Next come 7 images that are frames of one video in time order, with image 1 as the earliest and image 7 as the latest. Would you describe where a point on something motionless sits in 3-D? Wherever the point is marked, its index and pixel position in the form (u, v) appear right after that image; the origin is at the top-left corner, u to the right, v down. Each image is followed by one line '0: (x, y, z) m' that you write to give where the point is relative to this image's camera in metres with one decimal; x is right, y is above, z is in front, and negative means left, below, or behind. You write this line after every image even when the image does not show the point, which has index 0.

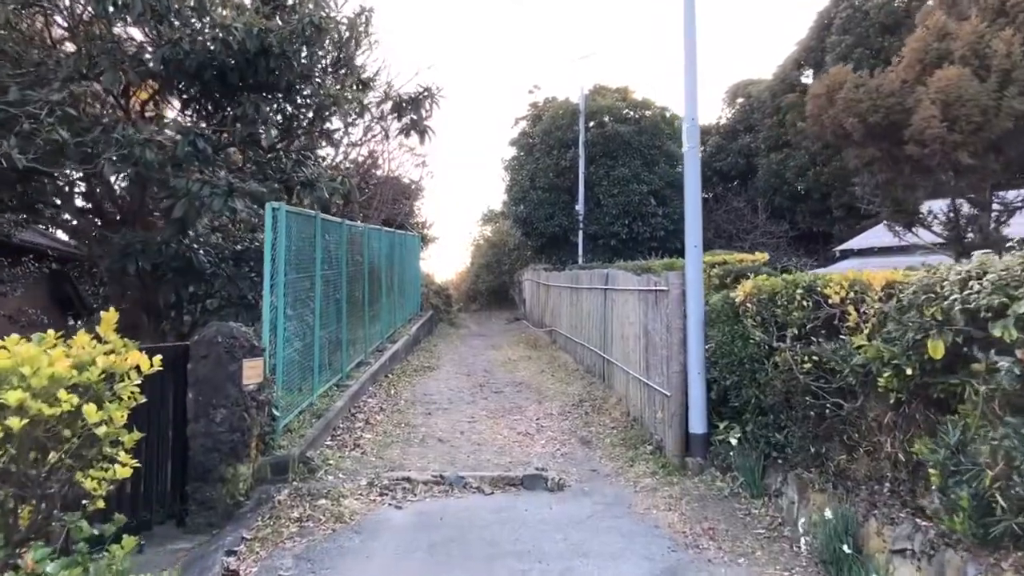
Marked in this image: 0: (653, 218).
0: (+3.4, +1.7, +20.0) m
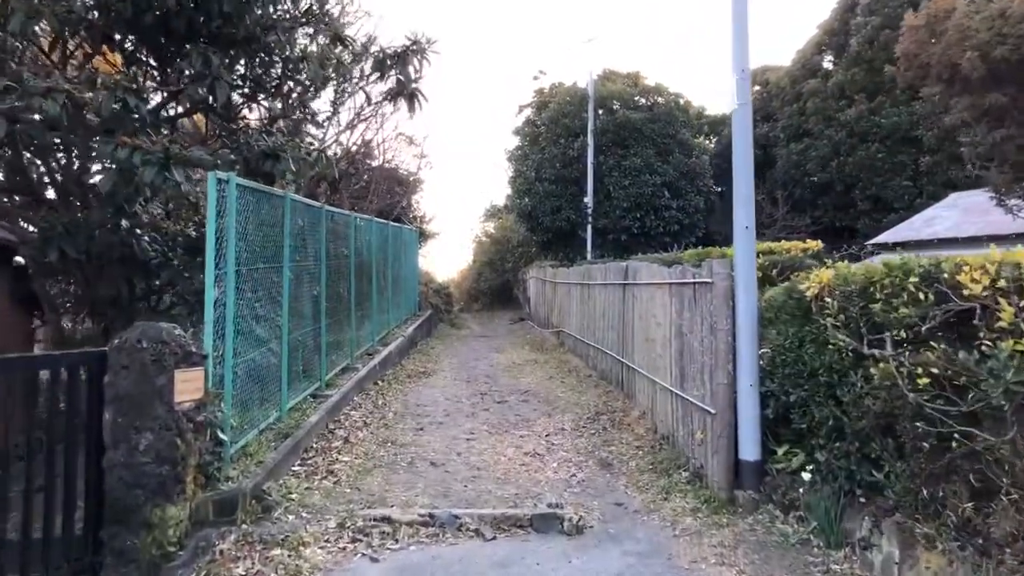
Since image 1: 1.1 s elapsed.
0: (+3.5, +1.7, +18.7) m
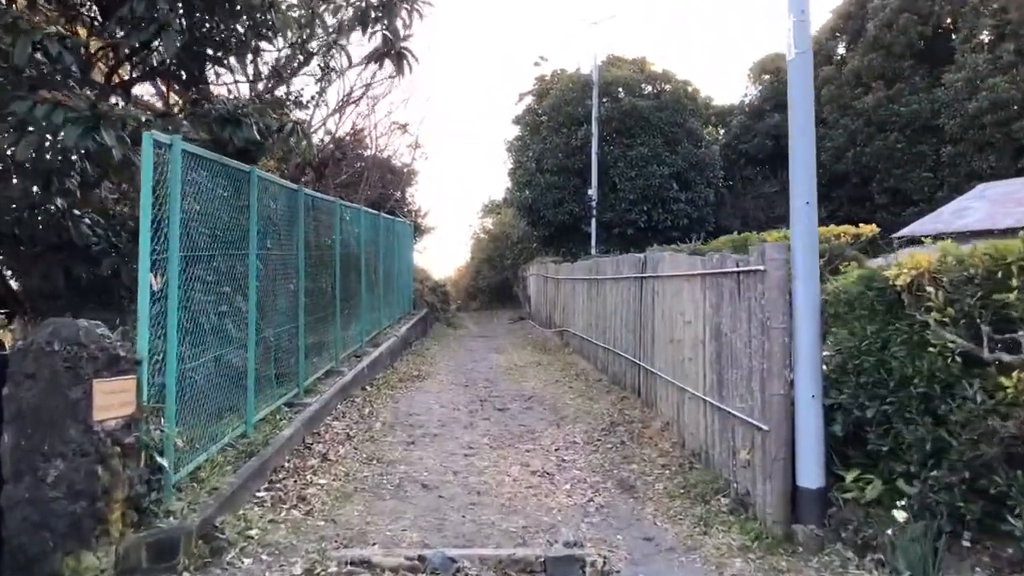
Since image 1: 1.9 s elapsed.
0: (+3.5, +1.8, +17.8) m
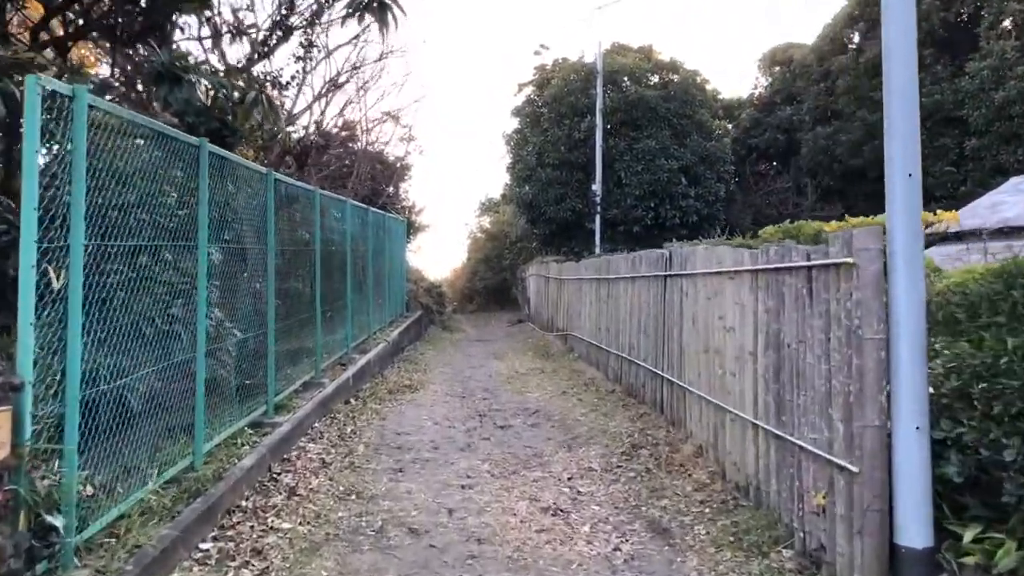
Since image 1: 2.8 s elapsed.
0: (+3.5, +1.8, +16.8) m
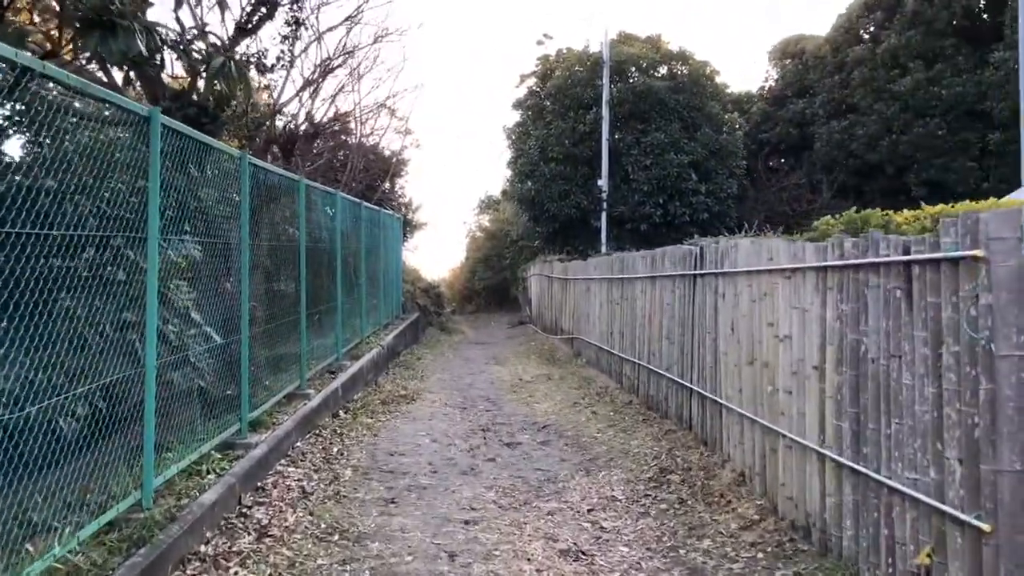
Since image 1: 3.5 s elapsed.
0: (+3.5, +1.8, +16.0) m
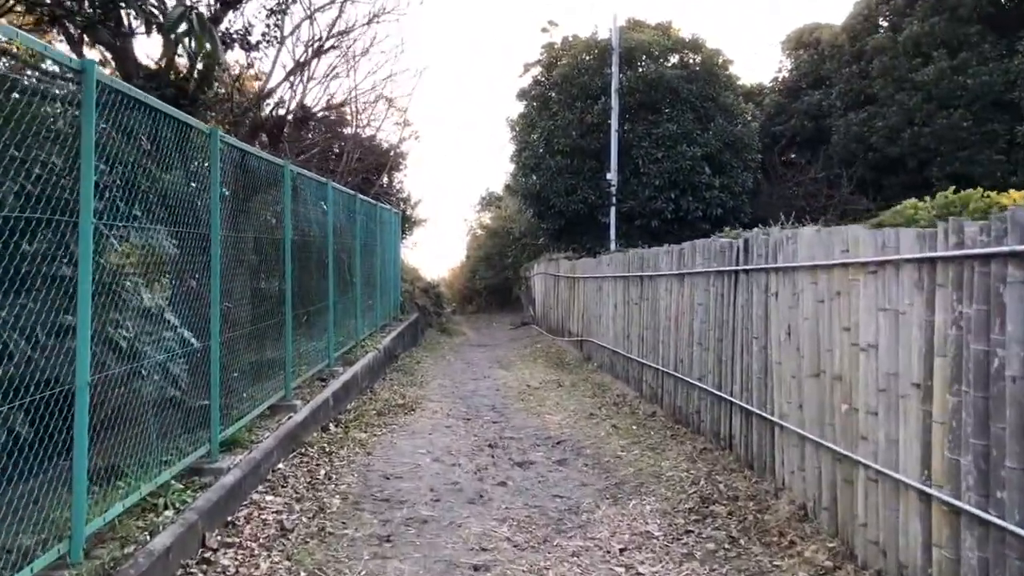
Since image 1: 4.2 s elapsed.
0: (+3.6, +1.8, +15.2) m
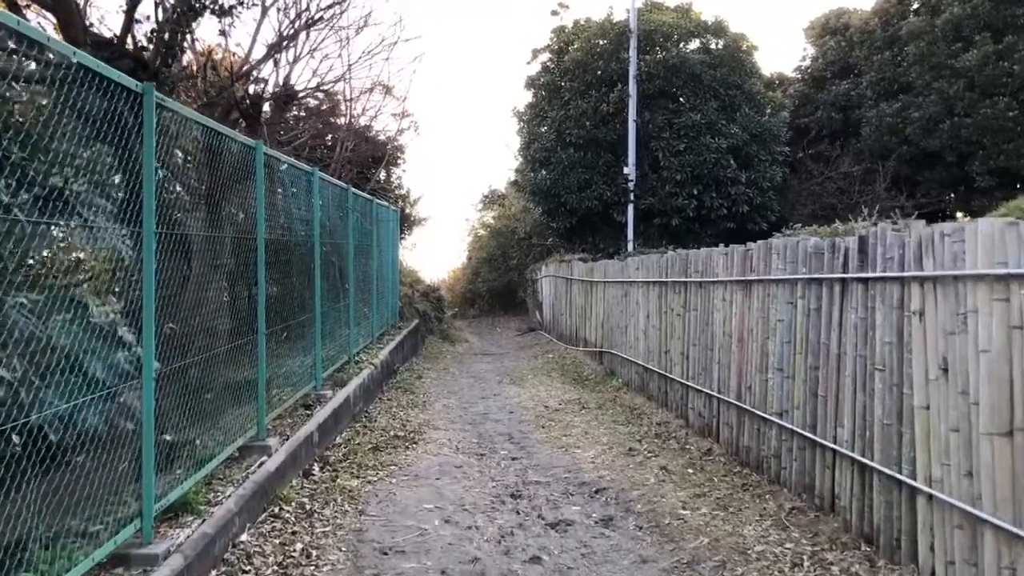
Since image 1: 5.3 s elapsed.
0: (+3.7, +1.7, +14.0) m
